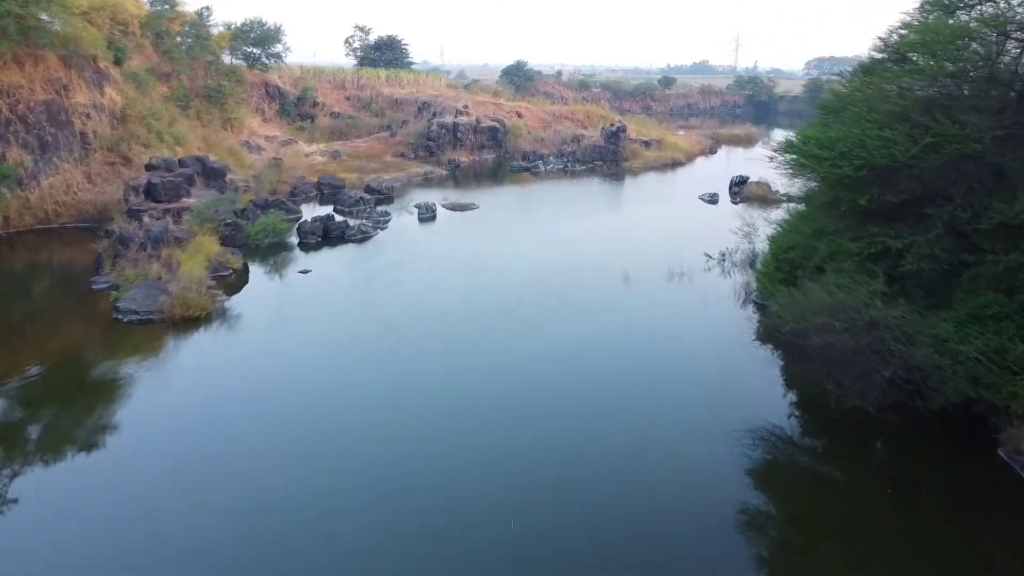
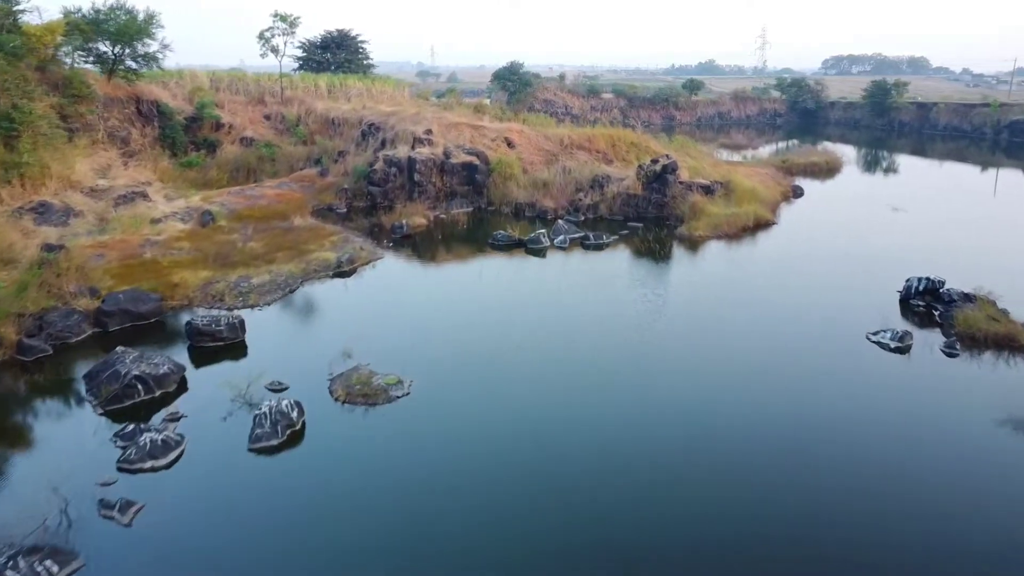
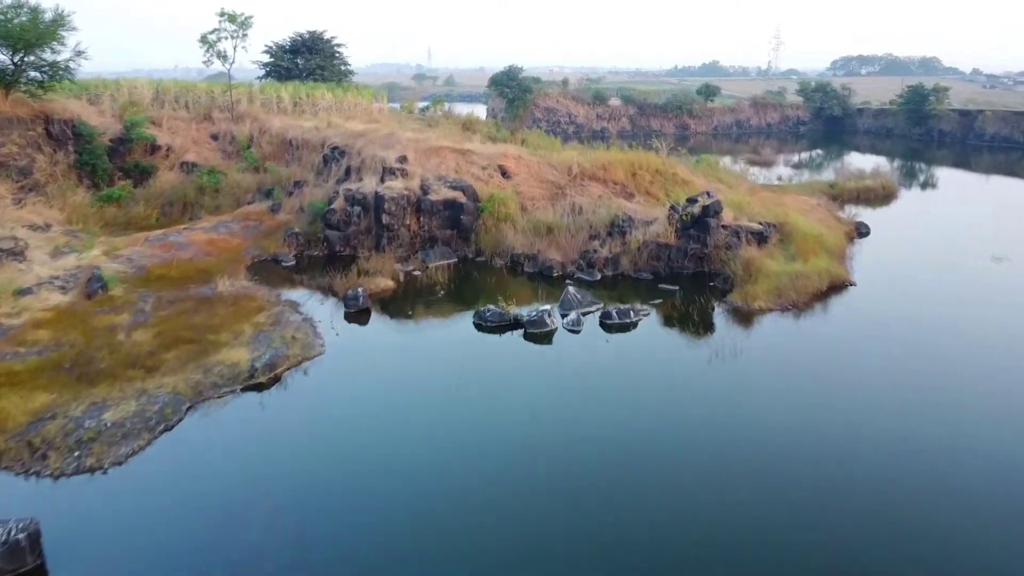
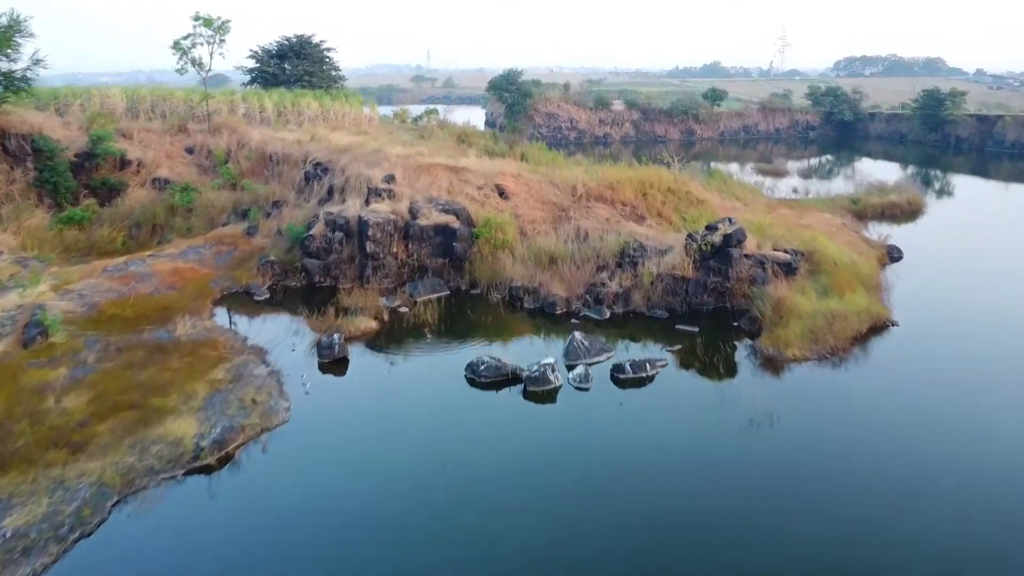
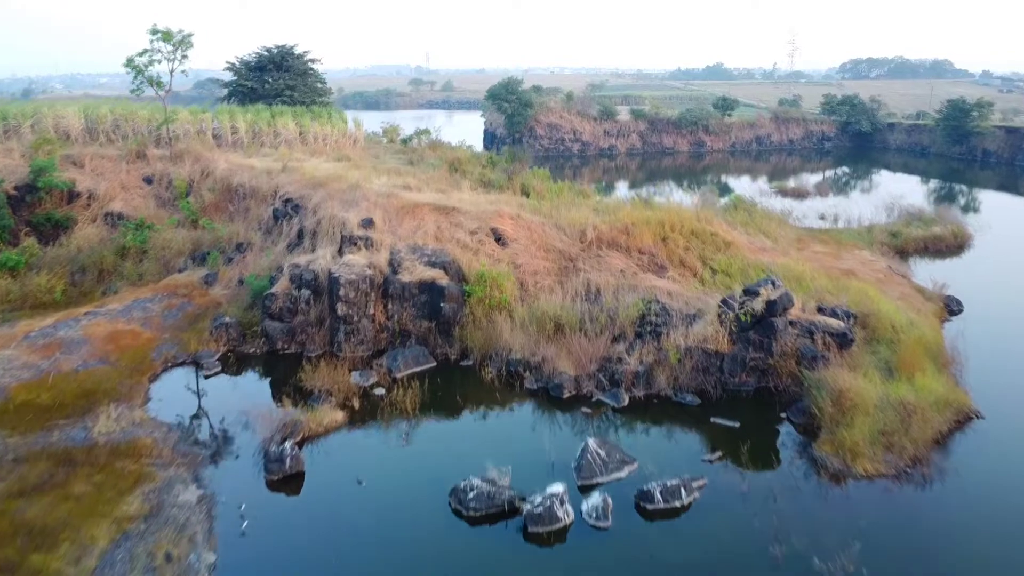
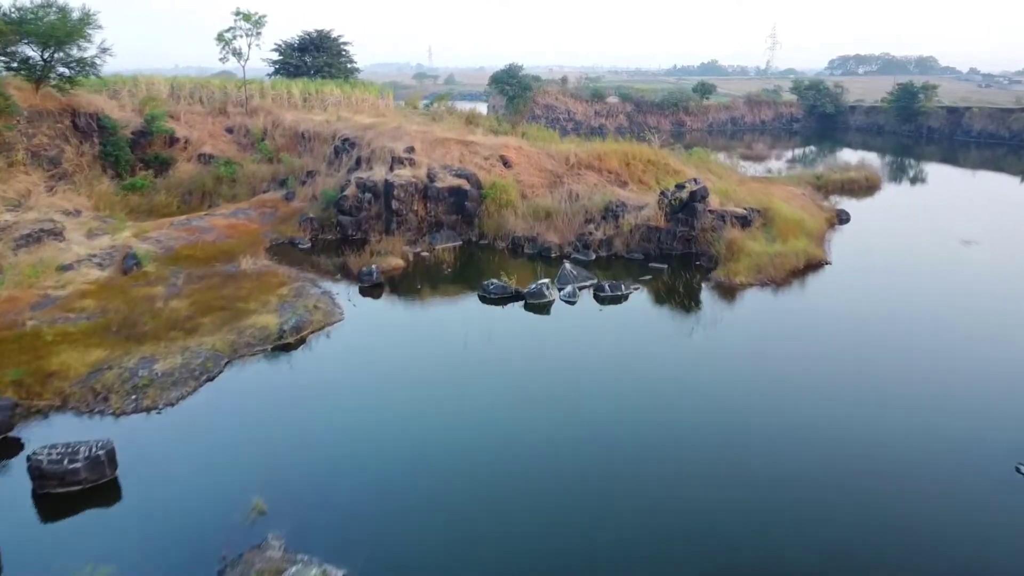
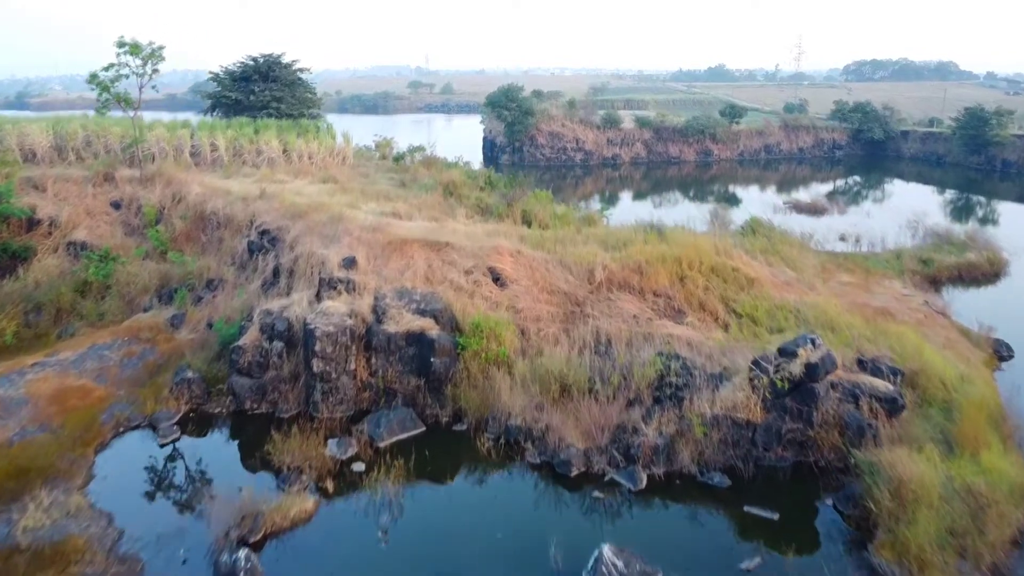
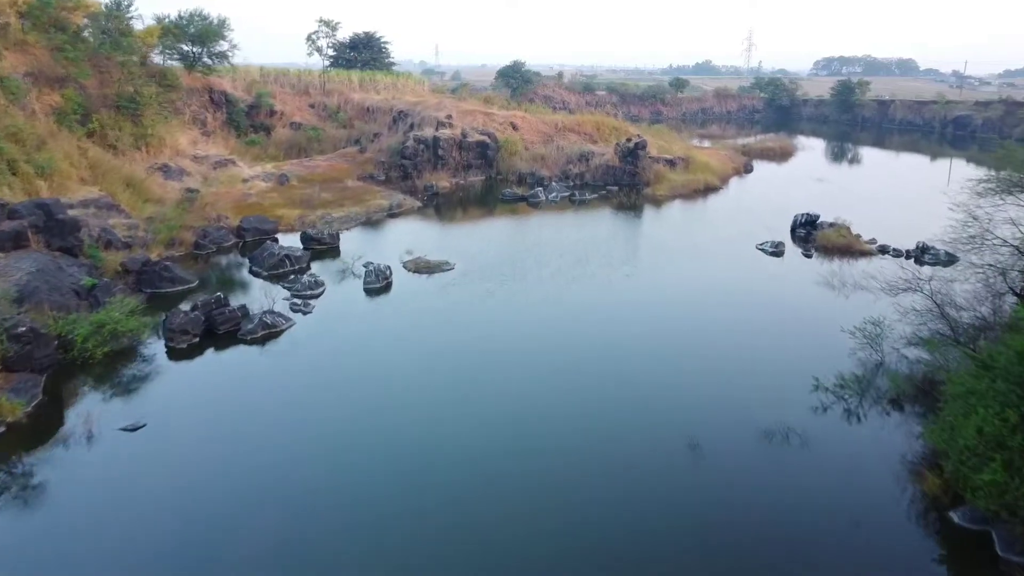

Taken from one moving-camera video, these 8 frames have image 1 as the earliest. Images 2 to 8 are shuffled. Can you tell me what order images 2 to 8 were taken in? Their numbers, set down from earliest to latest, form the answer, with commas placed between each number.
8, 2, 6, 3, 4, 5, 7
